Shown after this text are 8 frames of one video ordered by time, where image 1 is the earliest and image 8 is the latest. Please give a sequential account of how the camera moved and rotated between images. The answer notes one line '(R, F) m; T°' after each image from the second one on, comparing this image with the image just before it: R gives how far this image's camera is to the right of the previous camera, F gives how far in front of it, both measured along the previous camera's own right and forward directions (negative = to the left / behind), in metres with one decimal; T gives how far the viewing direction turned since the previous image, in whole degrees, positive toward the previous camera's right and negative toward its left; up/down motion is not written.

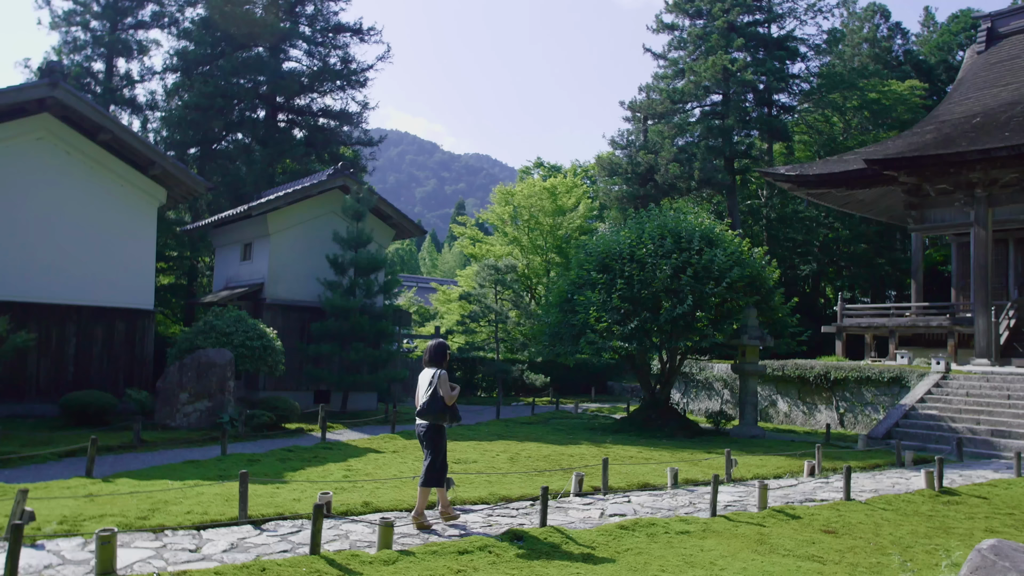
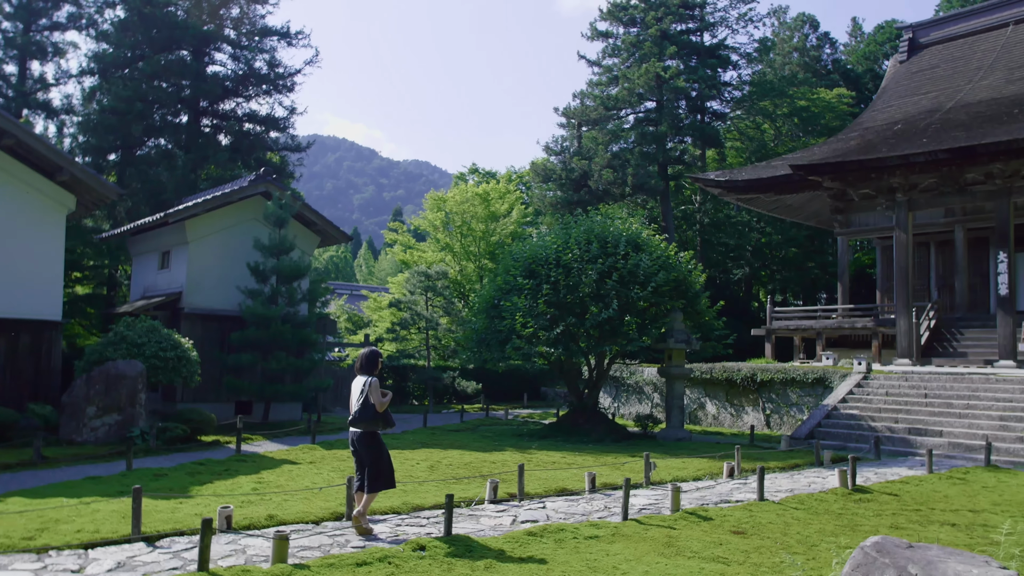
(+0.3, +0.1) m; +4°
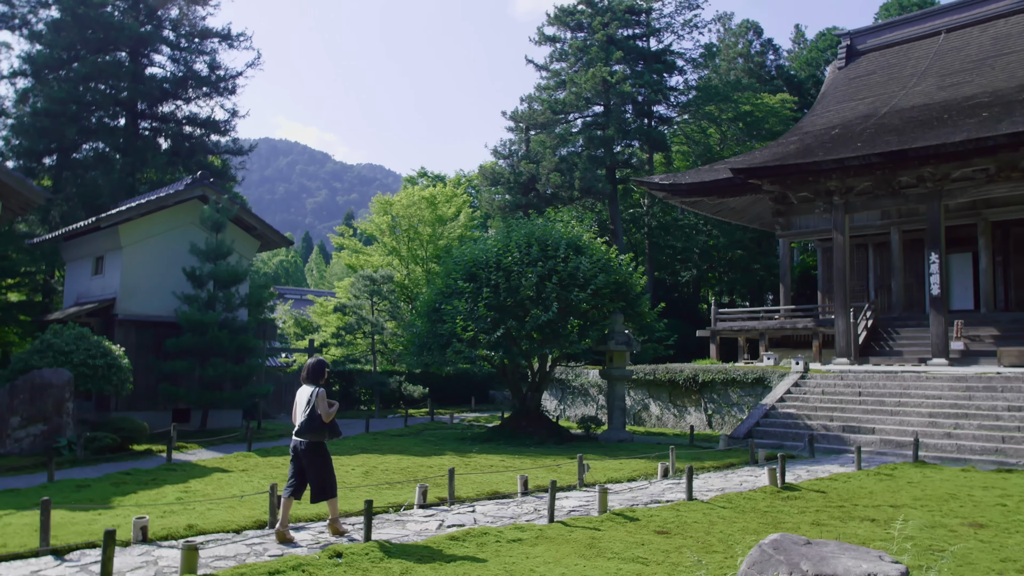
(+0.3, 0.0) m; +3°
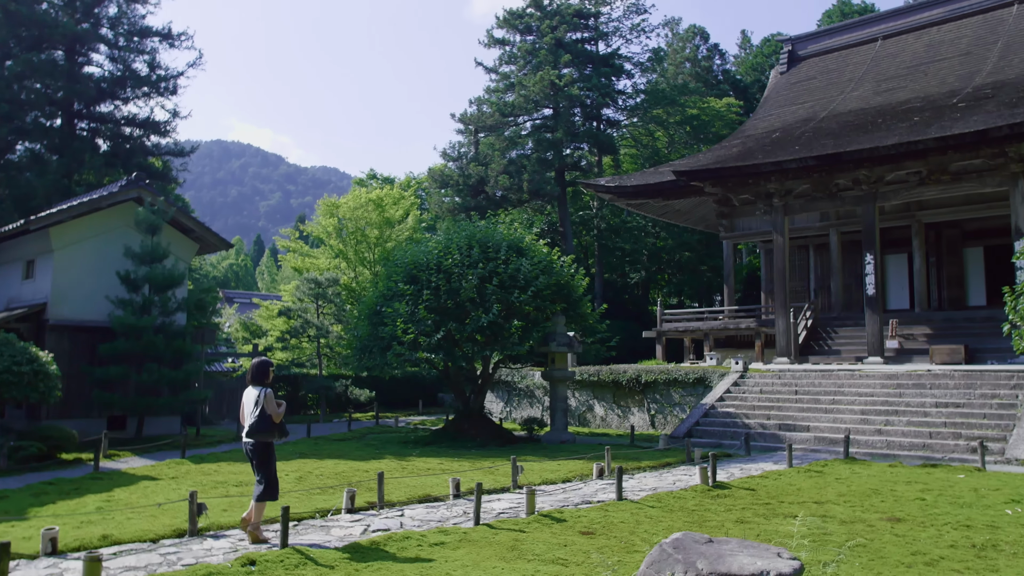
(+0.3, 0.0) m; +3°
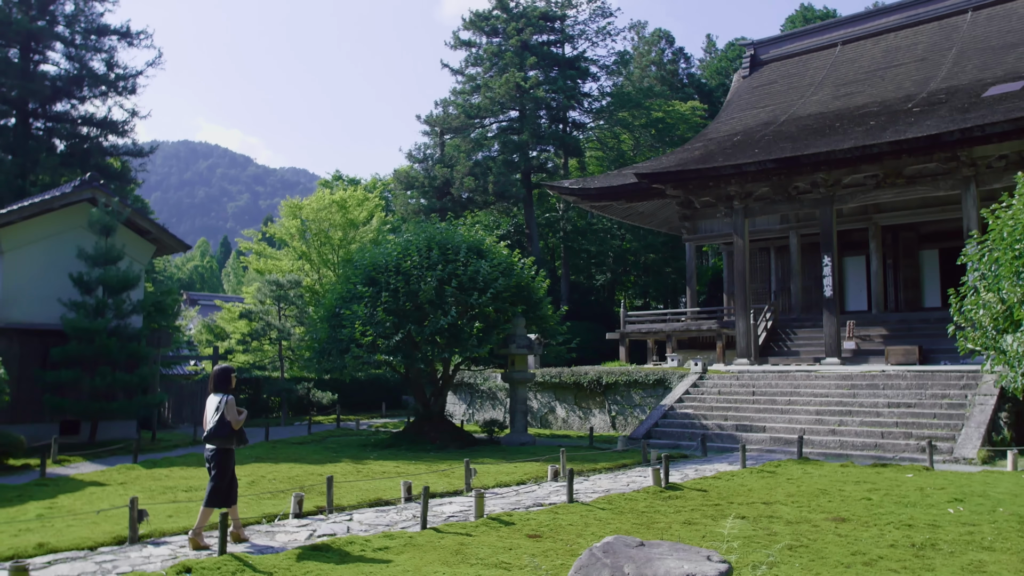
(+0.2, 0.0) m; +2°
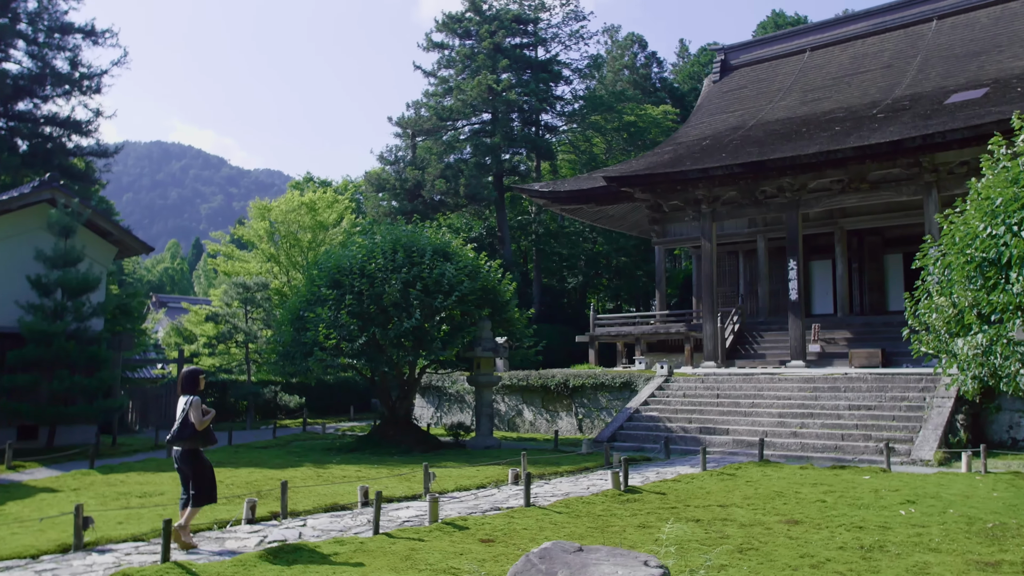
(+0.2, 0.0) m; +2°
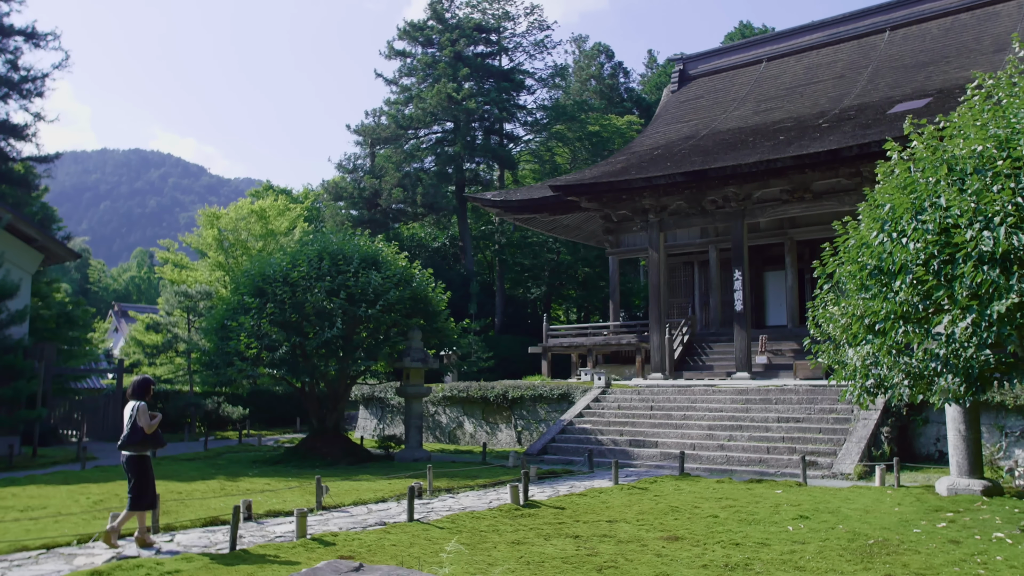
(+0.9, +0.2) m; +1°
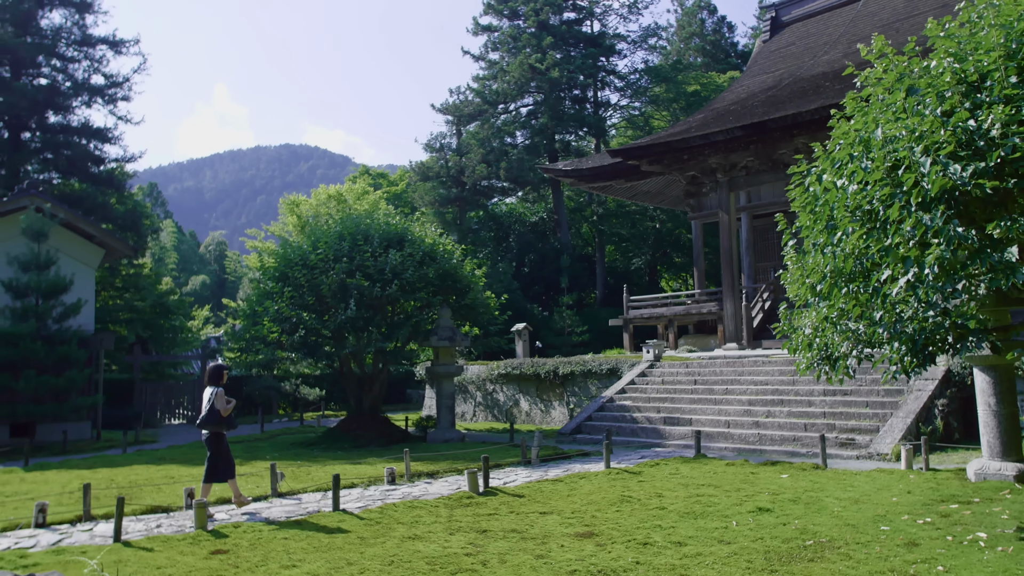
(+1.9, +0.8) m; -10°
